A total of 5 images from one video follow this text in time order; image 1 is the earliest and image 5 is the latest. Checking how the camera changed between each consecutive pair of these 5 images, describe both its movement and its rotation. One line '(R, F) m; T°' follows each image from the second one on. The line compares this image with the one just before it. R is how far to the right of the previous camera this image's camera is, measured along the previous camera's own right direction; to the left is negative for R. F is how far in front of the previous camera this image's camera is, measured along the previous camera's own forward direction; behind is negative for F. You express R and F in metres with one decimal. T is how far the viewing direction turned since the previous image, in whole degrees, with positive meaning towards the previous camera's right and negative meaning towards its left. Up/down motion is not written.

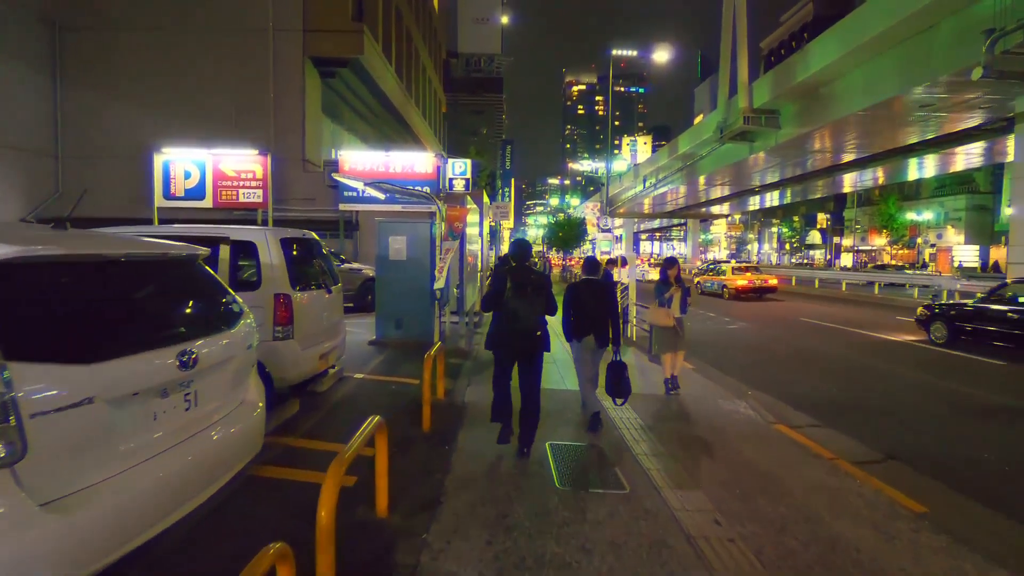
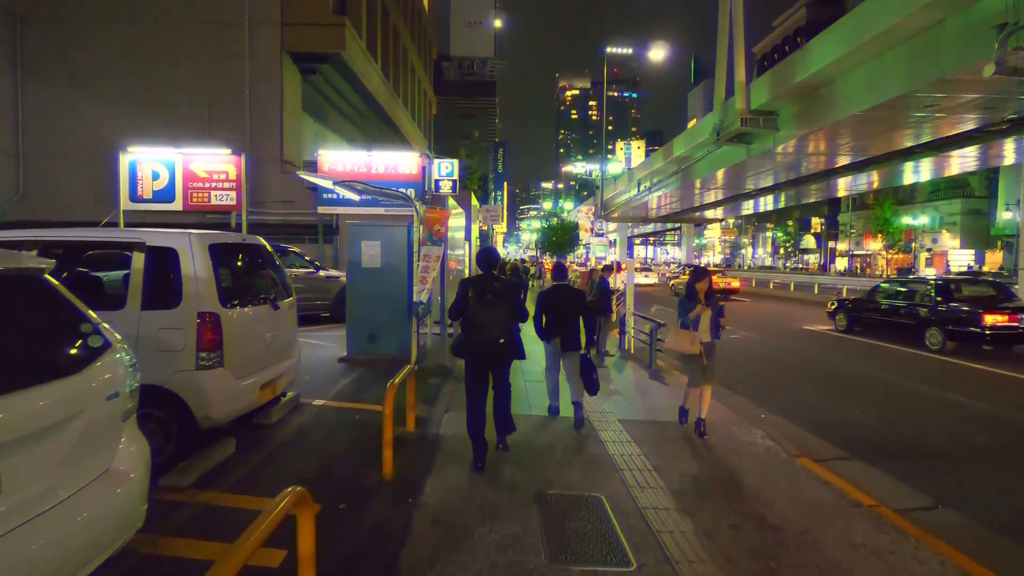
(+0.1, +0.9) m; +1°
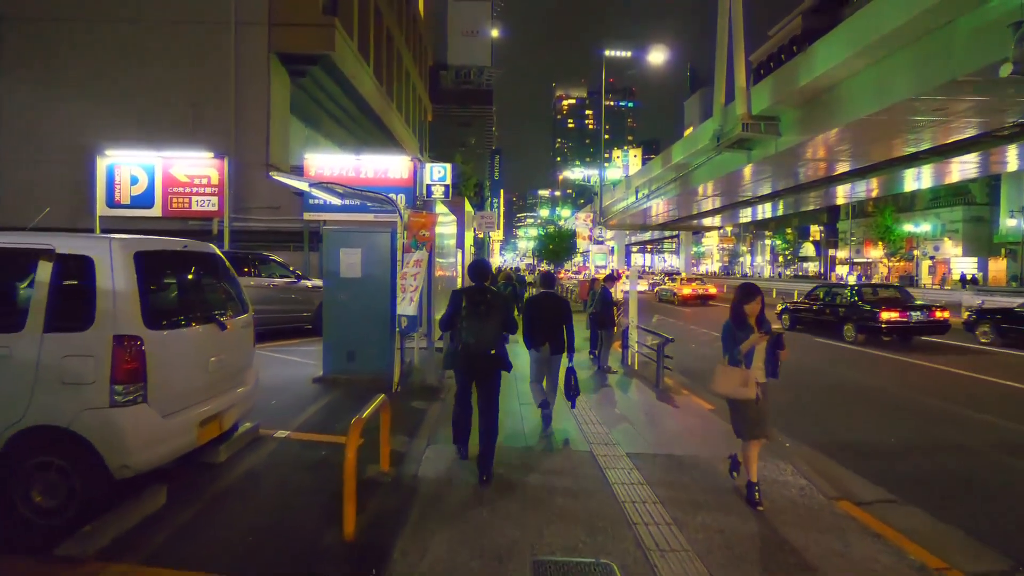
(+0.1, +0.8) m; 0°
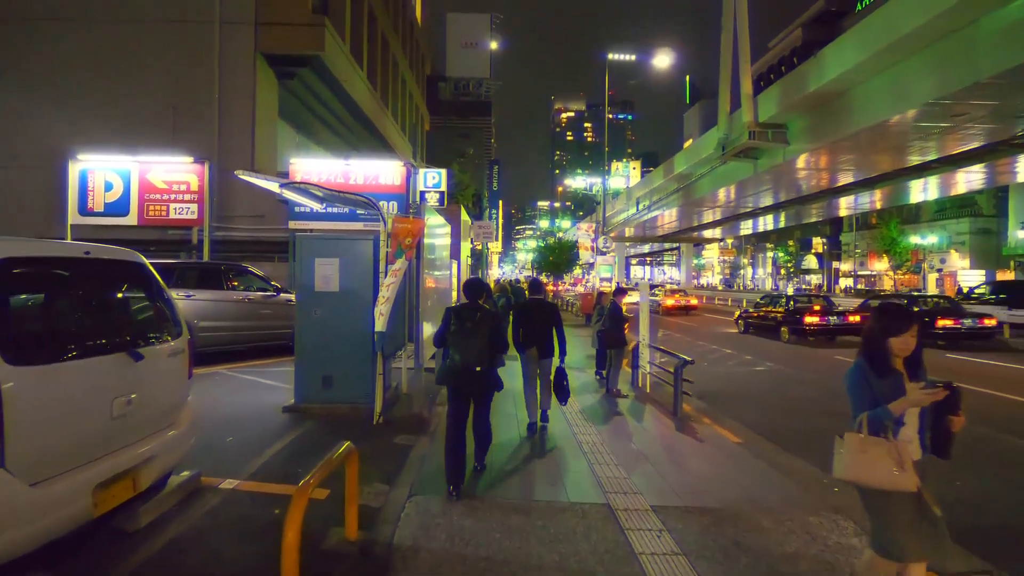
(0.0, +0.9) m; 0°
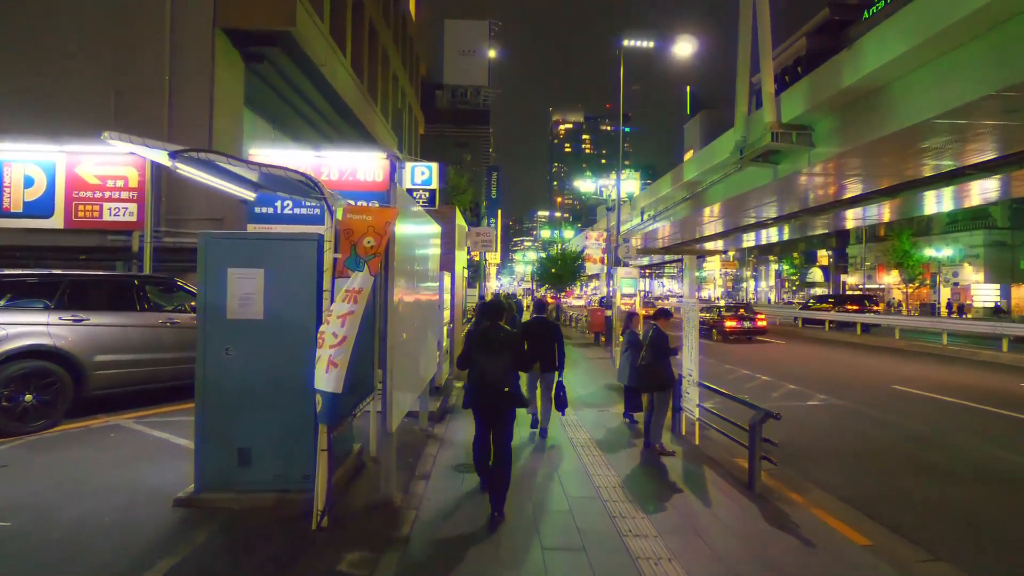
(-0.2, +2.3) m; 0°
